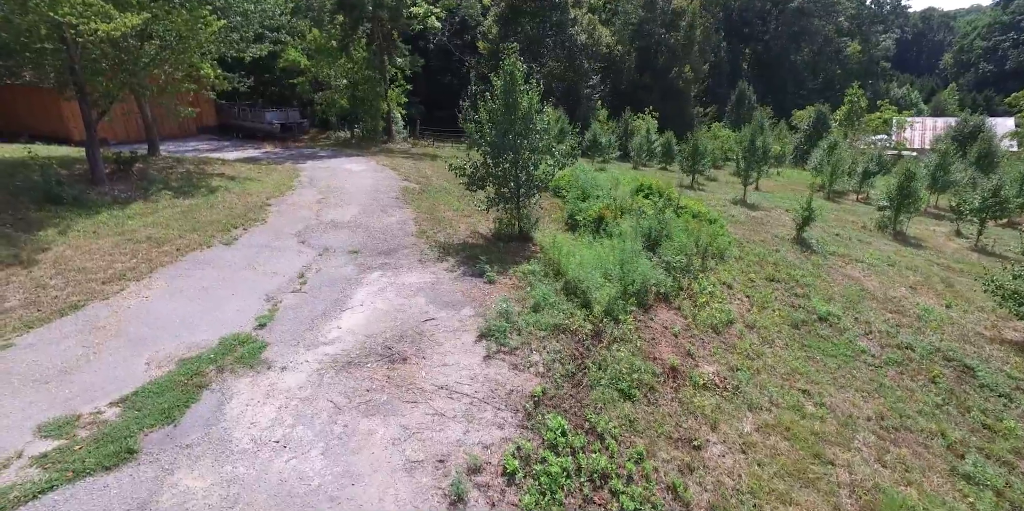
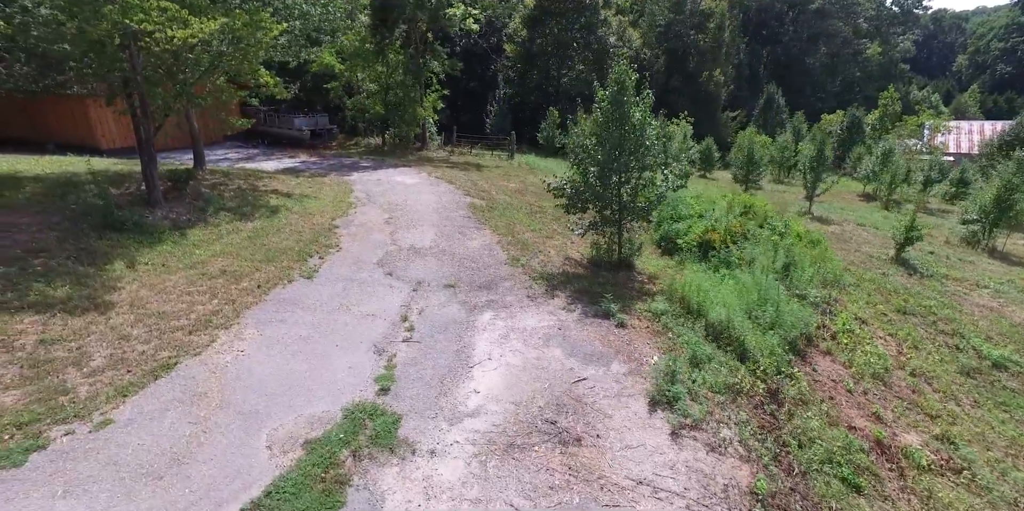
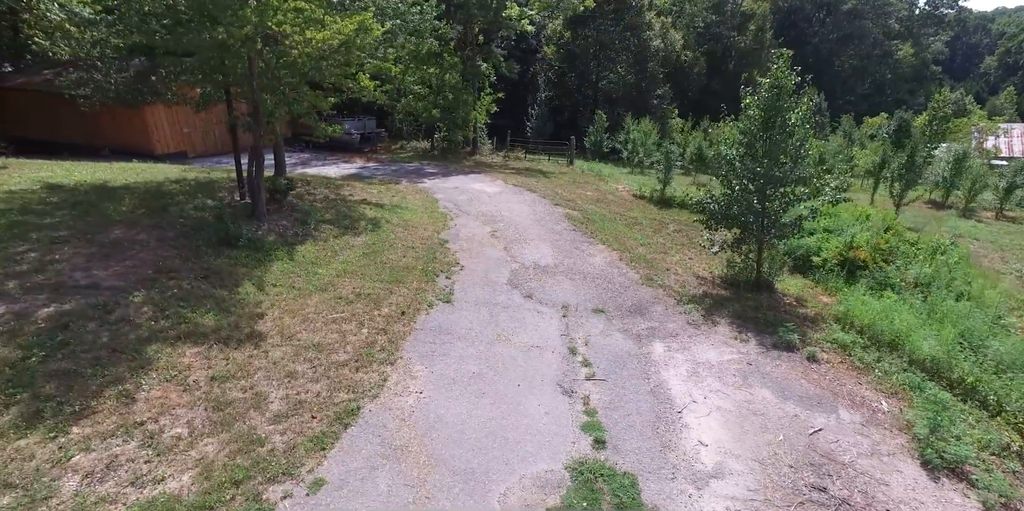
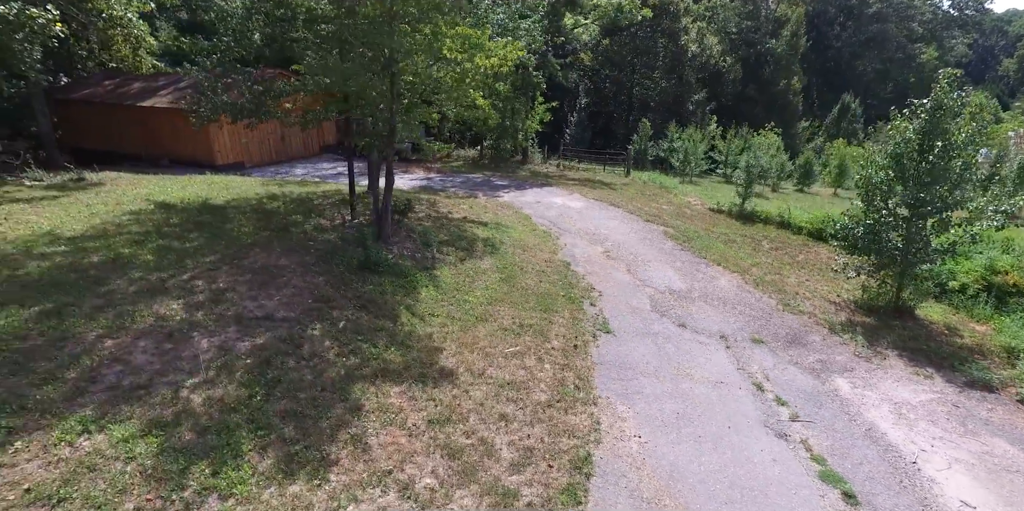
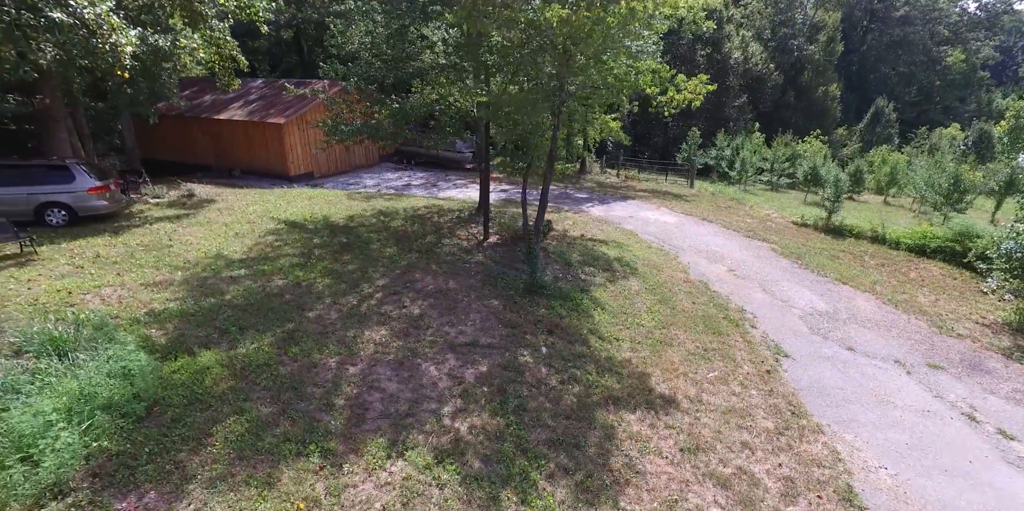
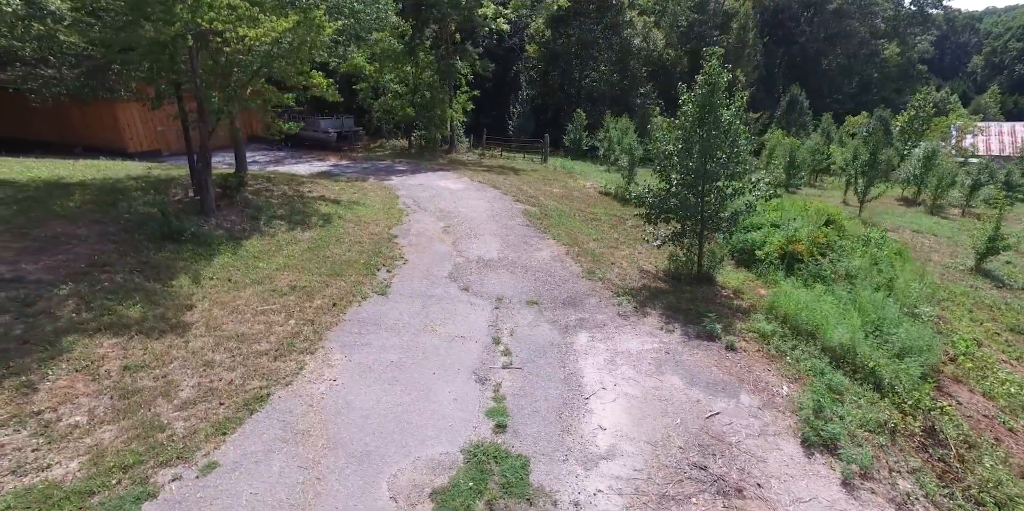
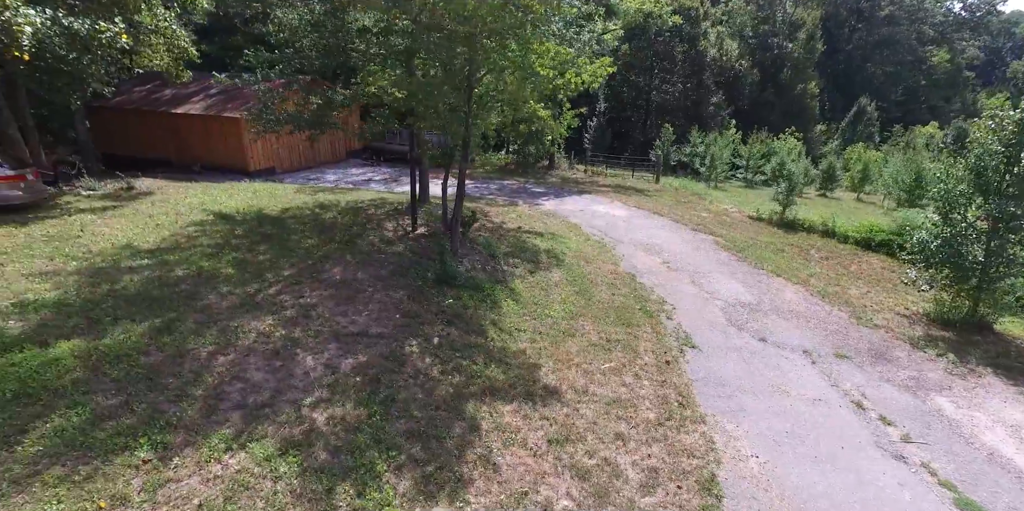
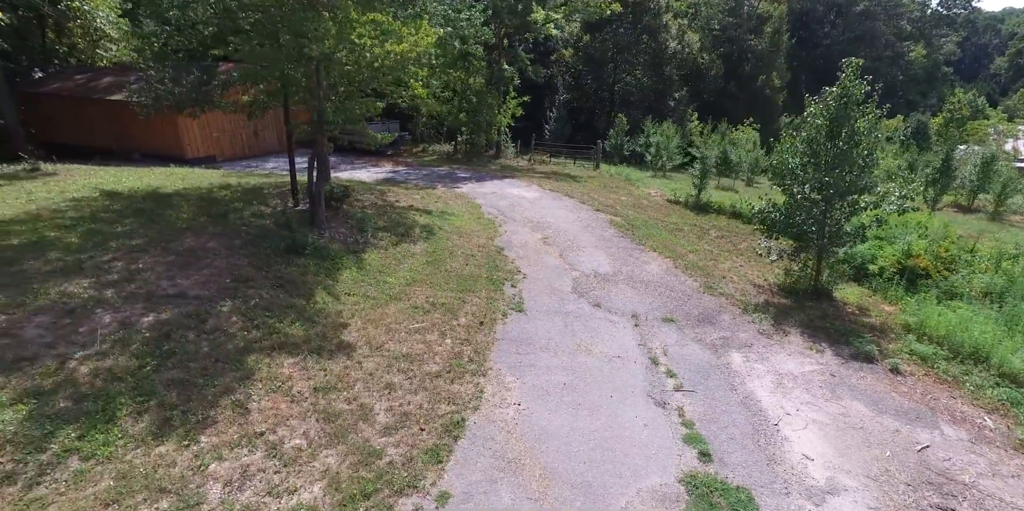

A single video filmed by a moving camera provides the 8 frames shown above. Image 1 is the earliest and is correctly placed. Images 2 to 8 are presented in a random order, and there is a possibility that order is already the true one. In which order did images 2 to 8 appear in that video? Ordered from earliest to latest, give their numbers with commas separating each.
2, 6, 3, 8, 4, 7, 5
